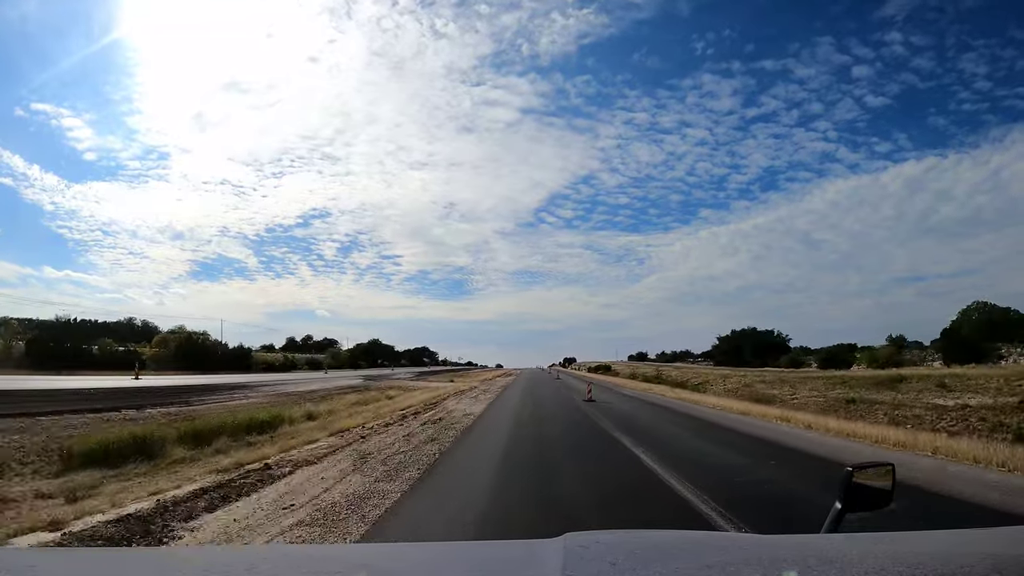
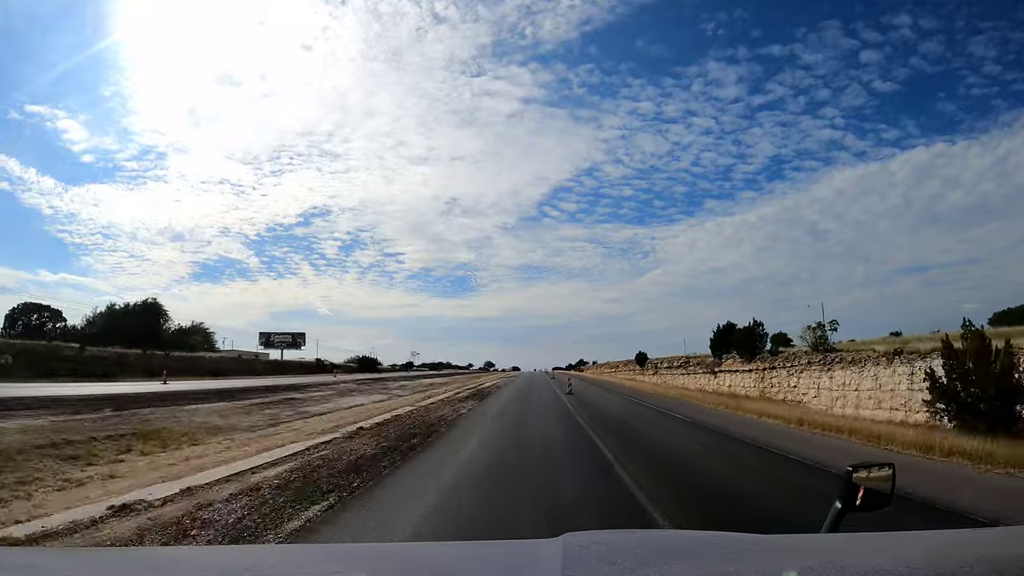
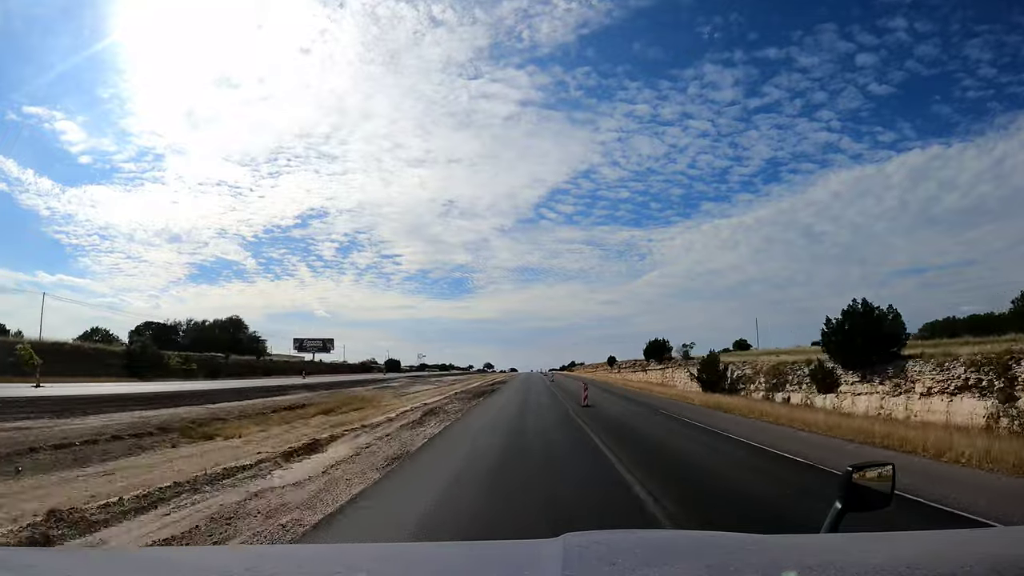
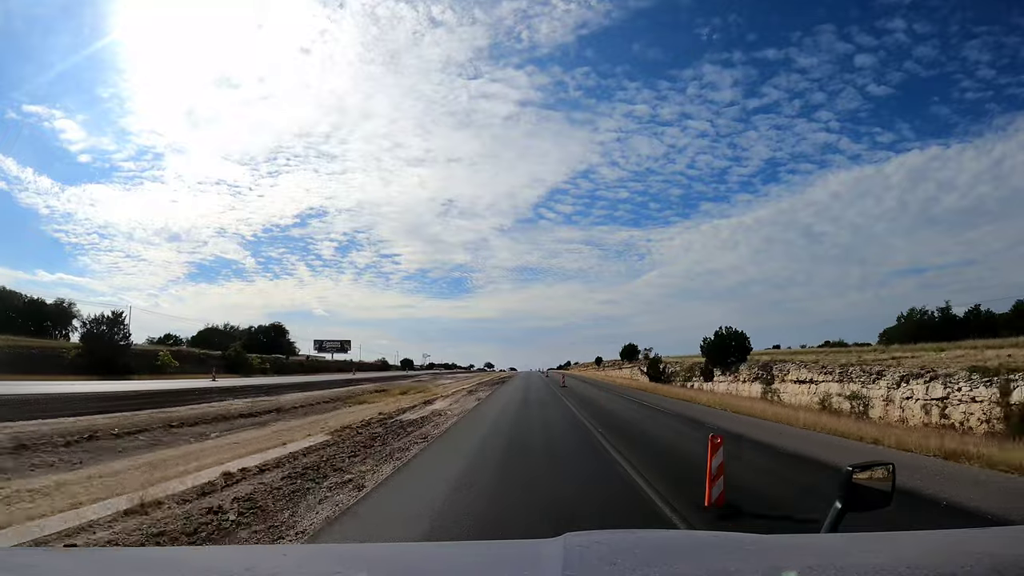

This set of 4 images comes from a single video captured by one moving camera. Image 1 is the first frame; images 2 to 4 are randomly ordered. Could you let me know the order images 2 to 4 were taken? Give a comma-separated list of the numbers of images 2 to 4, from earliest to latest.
4, 3, 2
